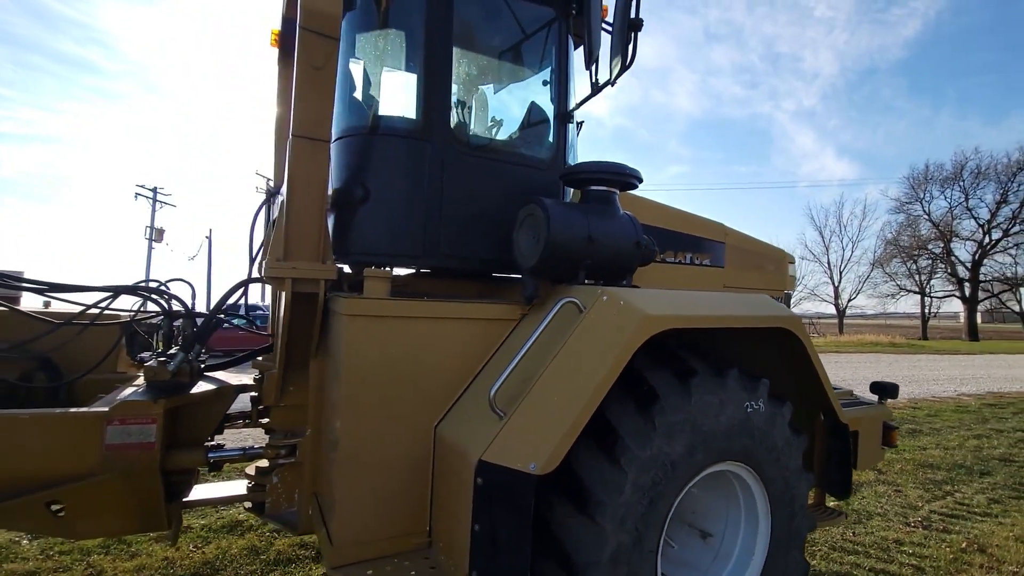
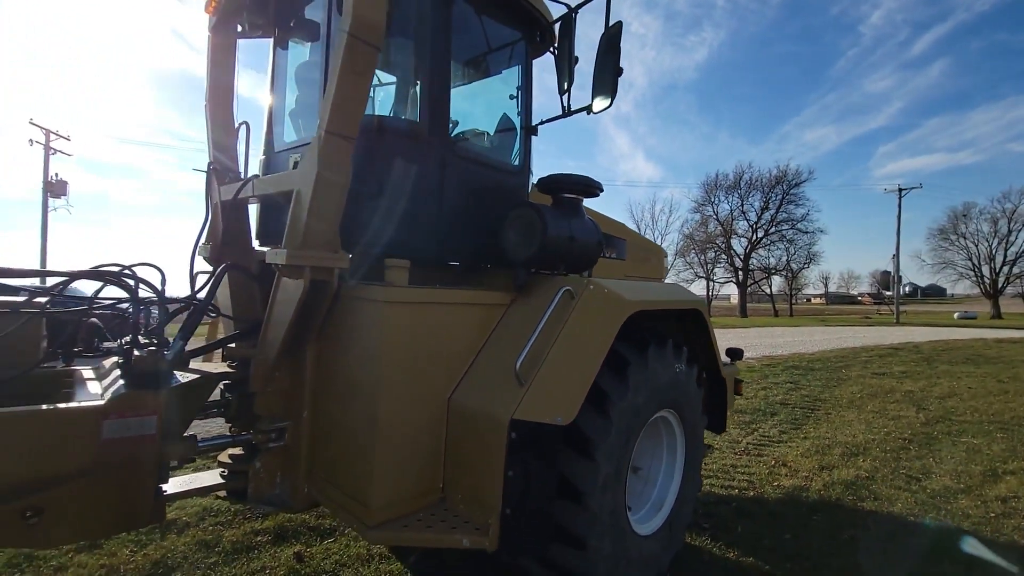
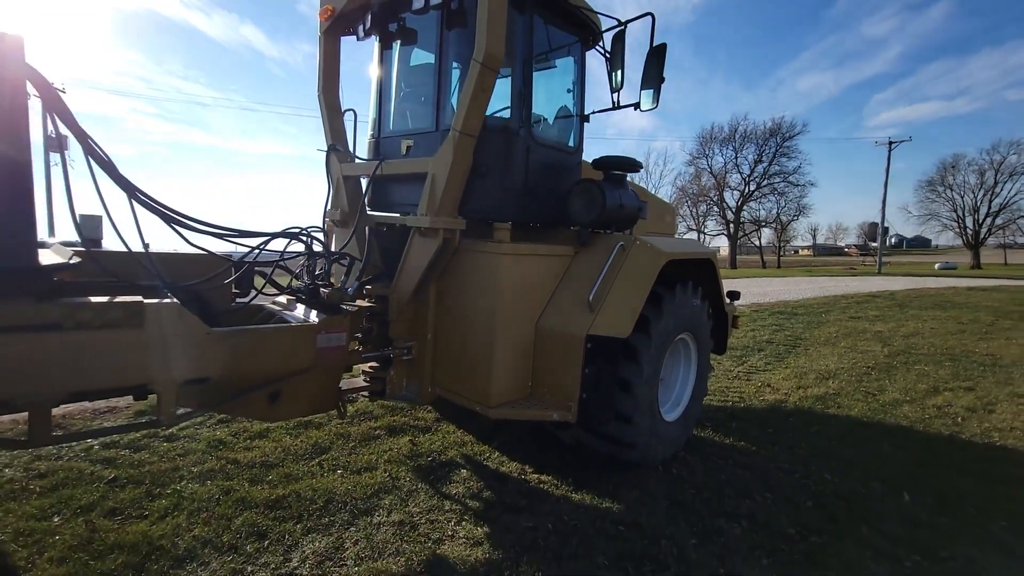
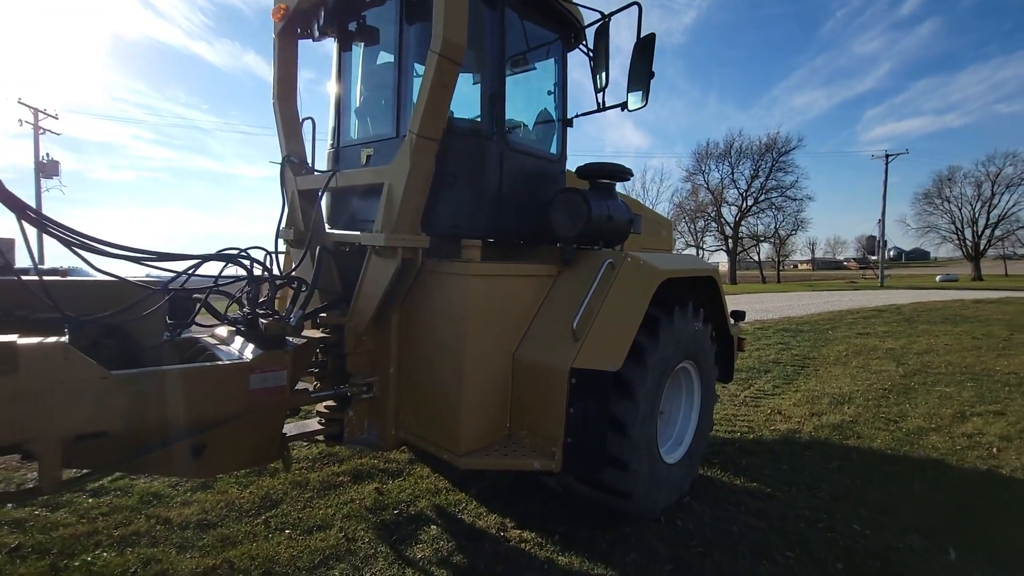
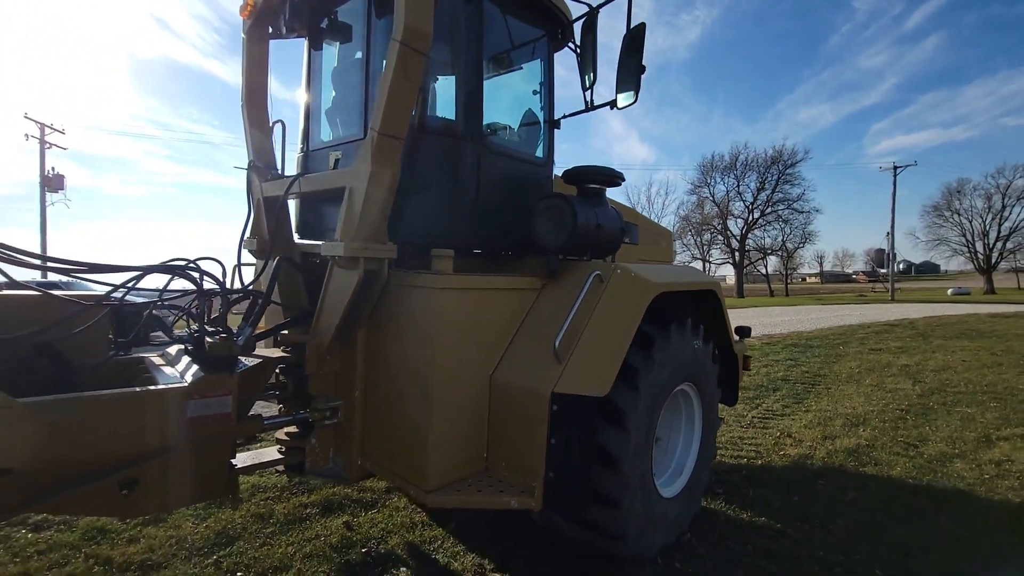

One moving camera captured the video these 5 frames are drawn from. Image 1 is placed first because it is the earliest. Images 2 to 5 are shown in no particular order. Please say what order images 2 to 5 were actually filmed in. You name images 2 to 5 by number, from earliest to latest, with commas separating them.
2, 5, 4, 3
